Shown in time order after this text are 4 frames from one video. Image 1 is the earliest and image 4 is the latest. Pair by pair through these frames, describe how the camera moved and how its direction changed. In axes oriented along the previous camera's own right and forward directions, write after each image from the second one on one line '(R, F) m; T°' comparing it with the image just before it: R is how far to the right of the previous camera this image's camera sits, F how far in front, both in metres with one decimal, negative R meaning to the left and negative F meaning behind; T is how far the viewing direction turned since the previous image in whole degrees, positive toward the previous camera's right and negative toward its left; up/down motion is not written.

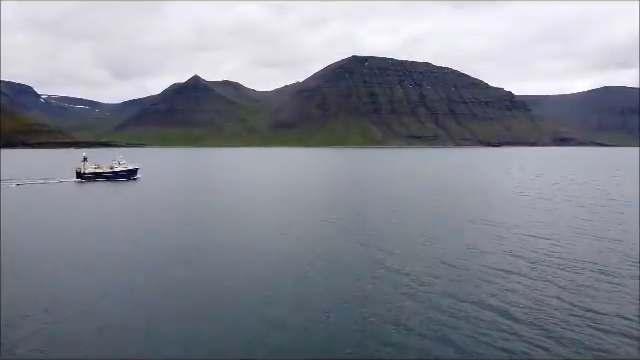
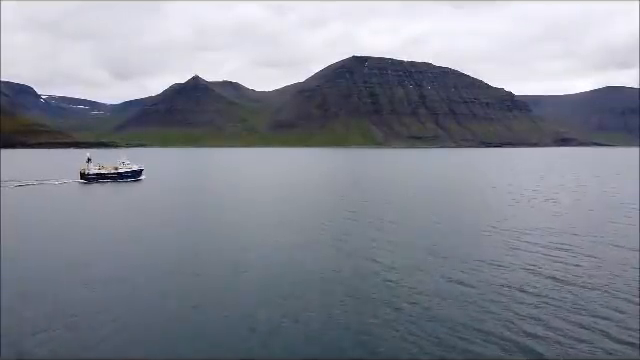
(0.0, +0.1) m; 0°
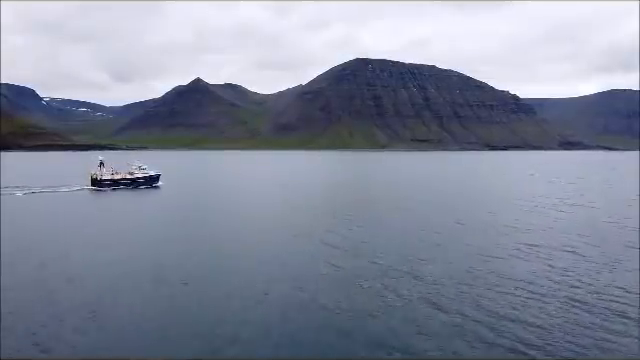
(-0.9, +0.7) m; 0°
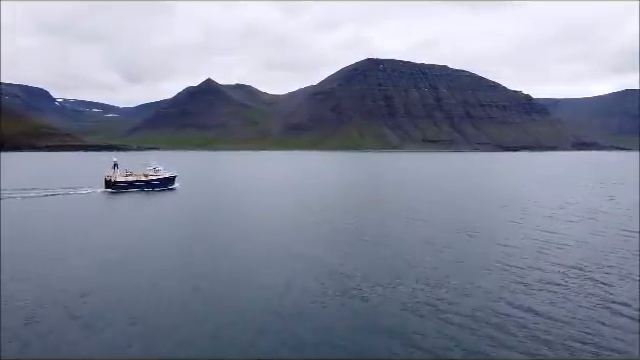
(-1.1, +0.3) m; 0°
